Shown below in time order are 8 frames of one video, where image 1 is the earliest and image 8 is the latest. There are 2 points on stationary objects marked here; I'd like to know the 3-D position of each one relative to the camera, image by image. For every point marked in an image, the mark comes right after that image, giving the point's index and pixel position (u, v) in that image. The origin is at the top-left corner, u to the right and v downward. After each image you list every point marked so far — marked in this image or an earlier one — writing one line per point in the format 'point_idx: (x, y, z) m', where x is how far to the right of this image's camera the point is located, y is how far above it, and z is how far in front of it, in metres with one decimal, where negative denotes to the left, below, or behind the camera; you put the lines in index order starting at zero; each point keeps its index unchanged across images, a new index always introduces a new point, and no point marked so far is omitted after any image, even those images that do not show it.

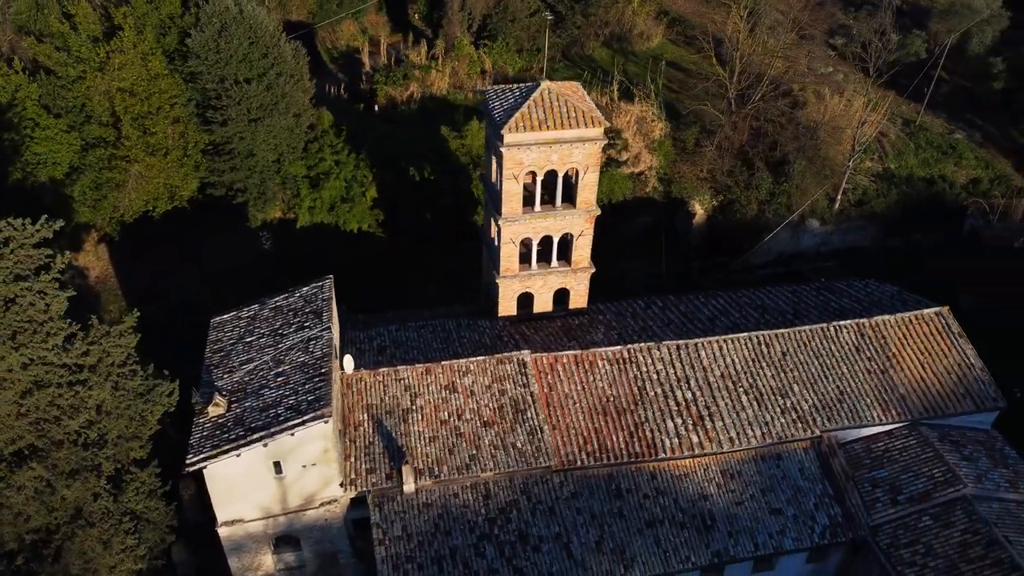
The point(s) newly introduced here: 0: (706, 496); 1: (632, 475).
0: (+4.8, -5.0, +19.8) m
1: (+3.0, -4.6, +19.9) m
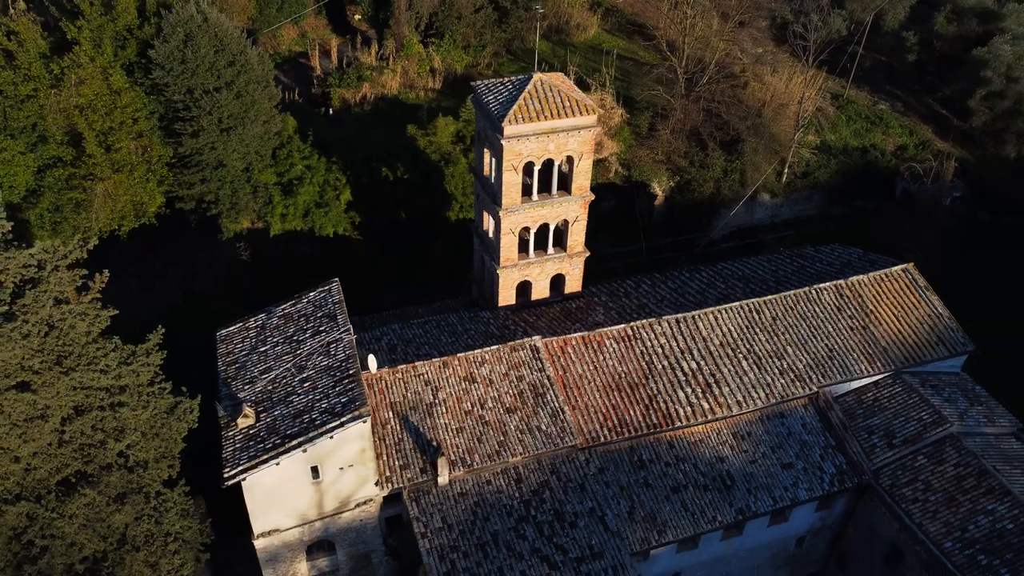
0: (+5.4, -4.3, +20.9) m
1: (+3.6, -4.0, +20.8) m
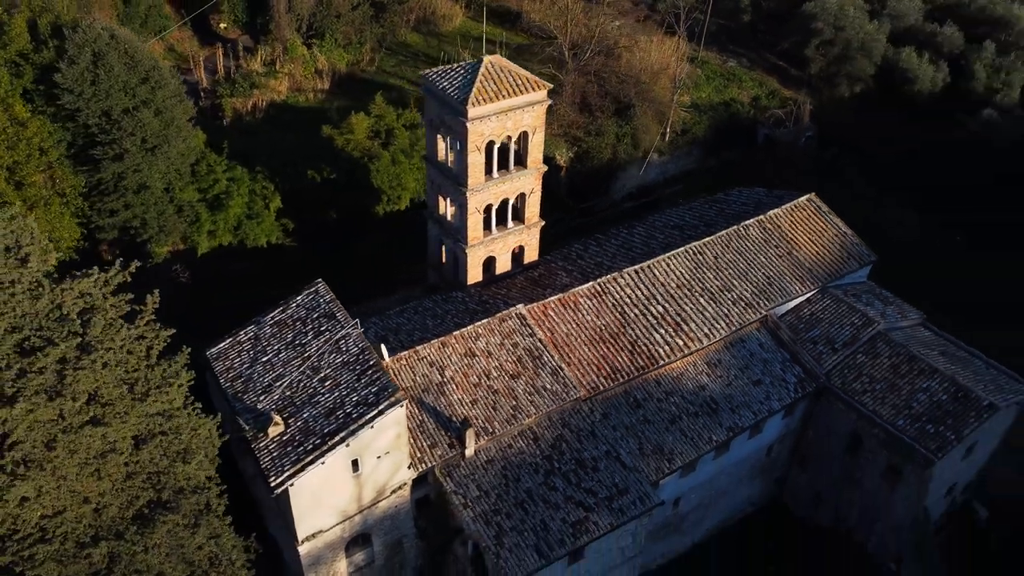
0: (+5.4, -2.8, +23.1) m
1: (+3.6, -2.7, +22.6) m
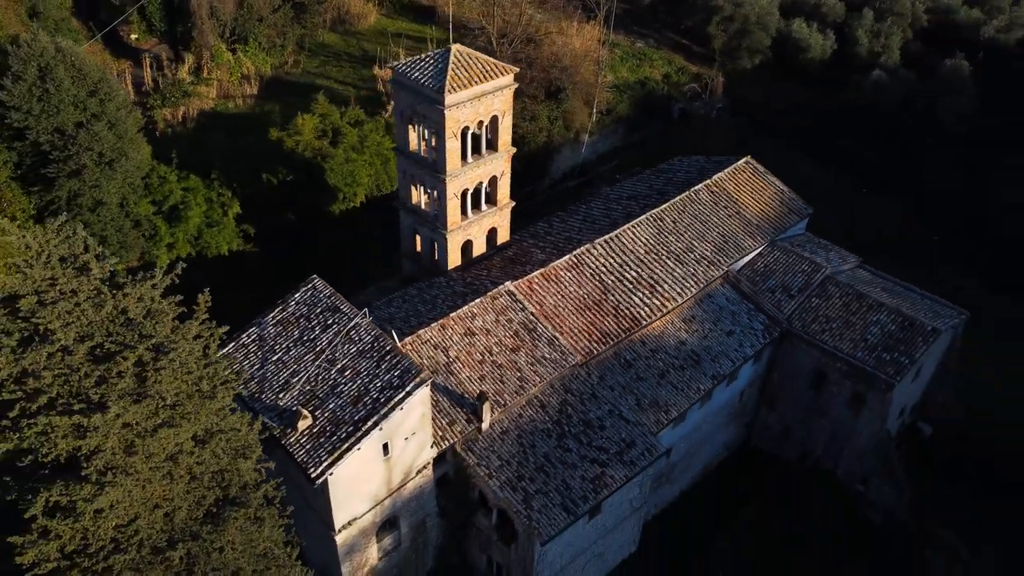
0: (+5.2, -1.6, +24.6) m
1: (+3.5, -1.7, +23.9) m
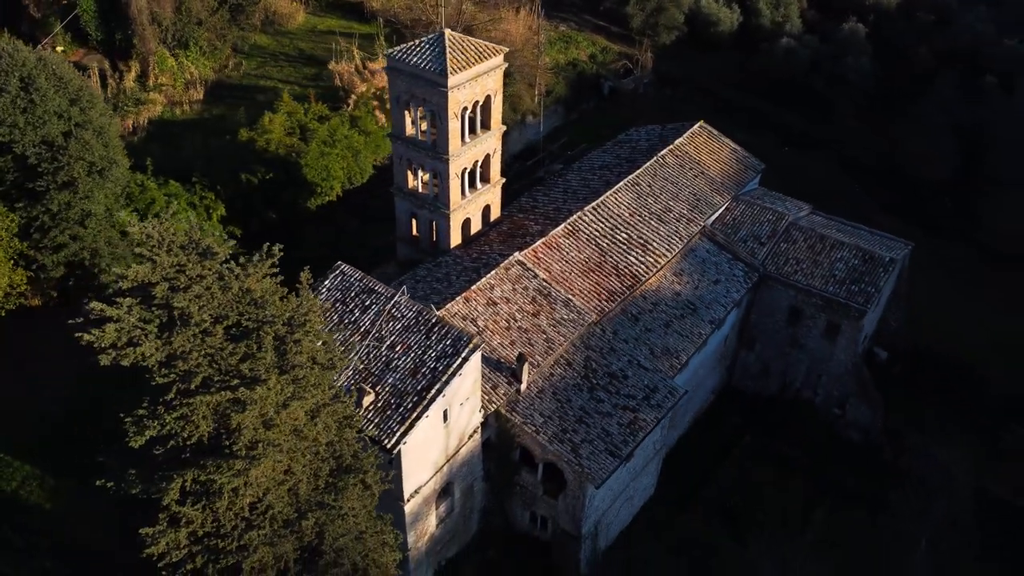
0: (+5.4, -0.1, +26.4) m
1: (+3.8, -0.5, +25.6) m
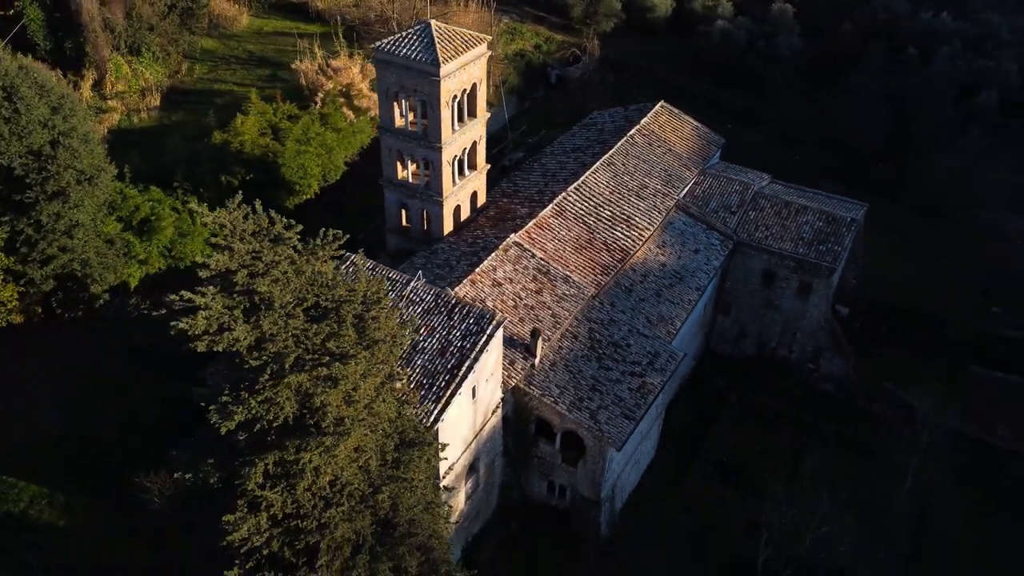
0: (+5.2, +0.8, +27.7) m
1: (+3.7, +0.4, +26.7) m
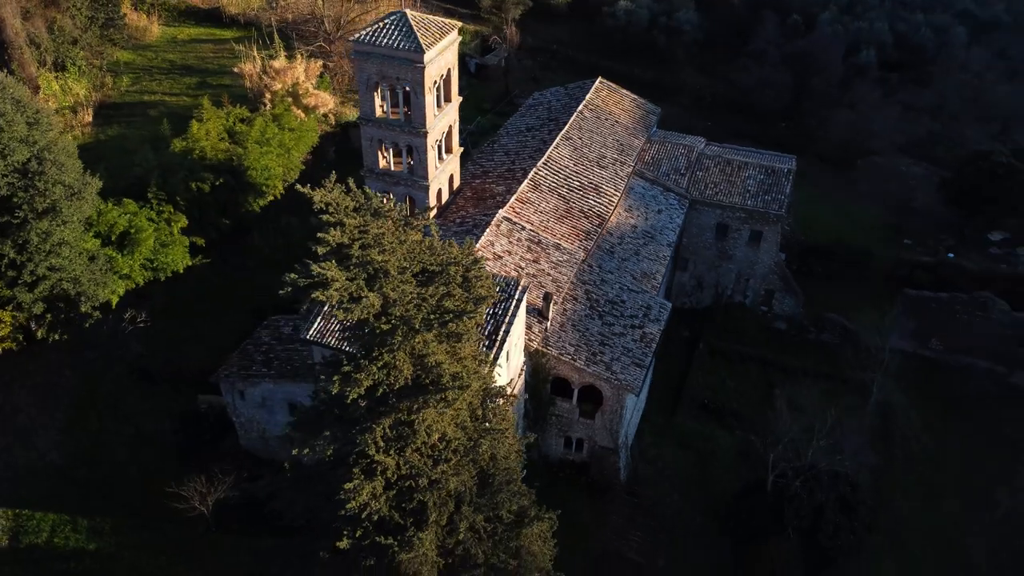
0: (+4.4, +2.3, +29.6) m
1: (+3.2, +1.7, +28.3) m
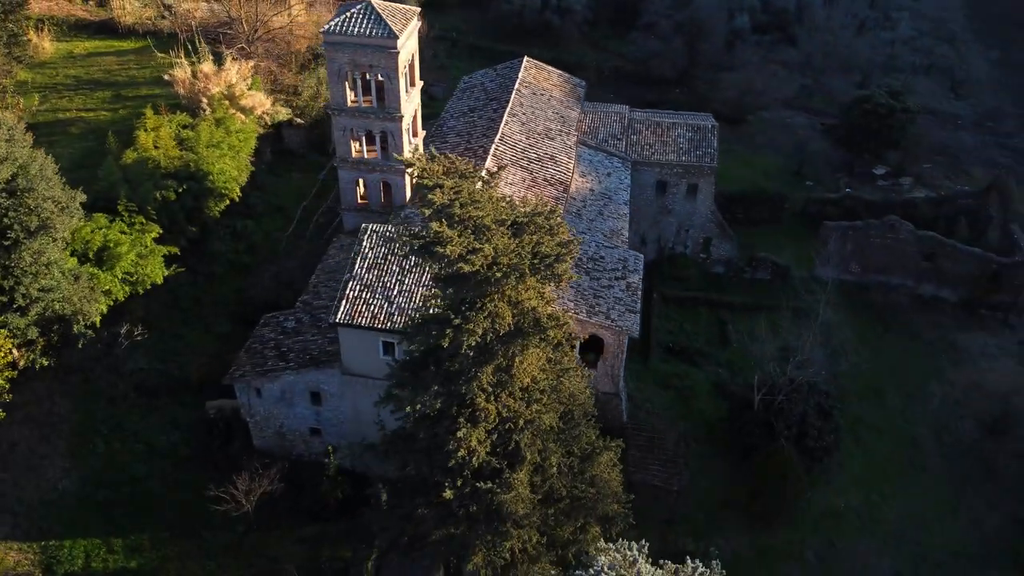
0: (+3.1, +3.8, +31.5) m
1: (+2.1, +3.1, +30.1) m
